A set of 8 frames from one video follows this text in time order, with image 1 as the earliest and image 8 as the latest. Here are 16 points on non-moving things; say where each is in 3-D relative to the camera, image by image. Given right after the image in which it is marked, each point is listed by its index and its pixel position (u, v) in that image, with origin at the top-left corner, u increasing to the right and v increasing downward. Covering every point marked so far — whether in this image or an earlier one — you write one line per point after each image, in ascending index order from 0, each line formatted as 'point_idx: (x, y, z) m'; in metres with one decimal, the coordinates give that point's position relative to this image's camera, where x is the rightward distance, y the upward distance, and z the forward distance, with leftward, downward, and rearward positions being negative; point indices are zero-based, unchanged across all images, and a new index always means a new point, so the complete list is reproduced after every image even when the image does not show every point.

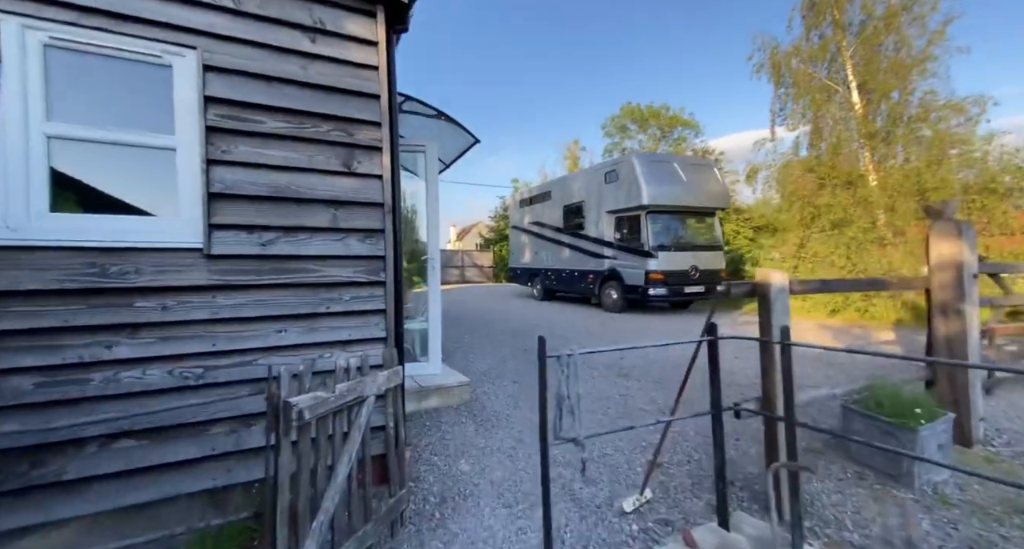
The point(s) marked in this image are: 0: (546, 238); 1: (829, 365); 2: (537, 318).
0: (+1.3, +1.4, +14.4) m
1: (+4.5, -1.2, +5.6) m
2: (+0.7, -1.2, +10.7) m
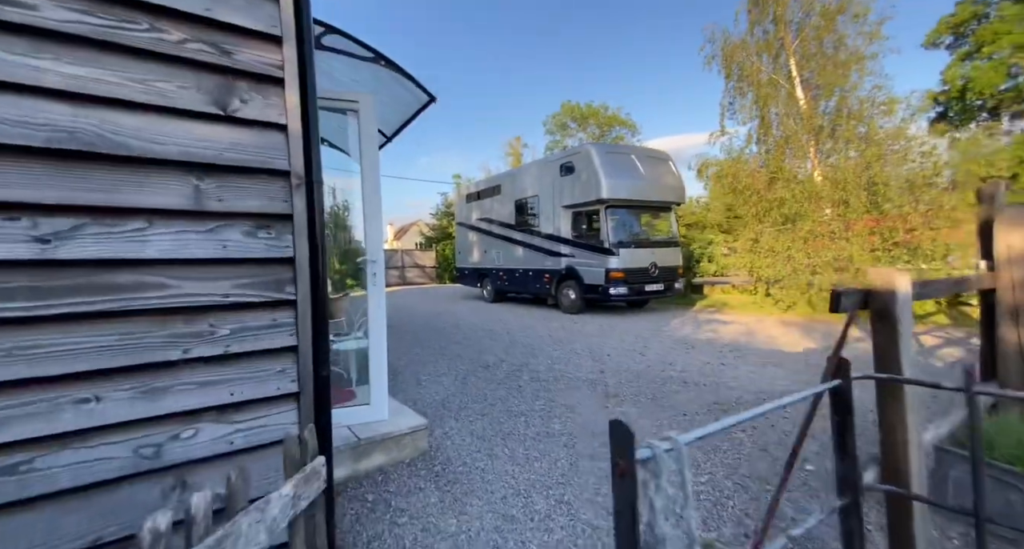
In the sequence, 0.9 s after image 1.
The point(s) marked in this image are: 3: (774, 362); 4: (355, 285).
0: (-0.6, +1.4, +13.5) m
1: (+4.1, -1.1, +5.2) m
2: (-0.5, -1.2, +9.7) m
3: (+3.4, -1.1, +5.1) m
4: (-1.4, 0.0, +3.3) m
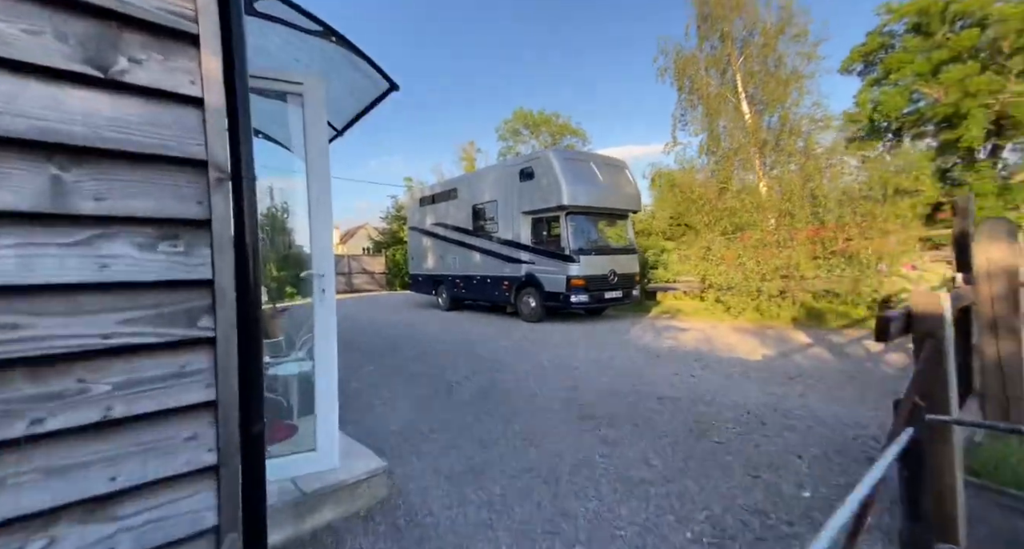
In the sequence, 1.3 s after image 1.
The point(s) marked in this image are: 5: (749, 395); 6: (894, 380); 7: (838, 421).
0: (-2.0, +1.1, +12.9) m
1: (+3.6, -1.2, +5.3) m
2: (-1.5, -1.4, +9.2) m
3: (+3.0, -1.3, +5.1) m
4: (-1.6, -0.2, +2.8) m
5: (+2.5, -1.3, +4.2) m
6: (+4.3, -1.2, +4.4) m
7: (+2.8, -1.3, +3.3) m
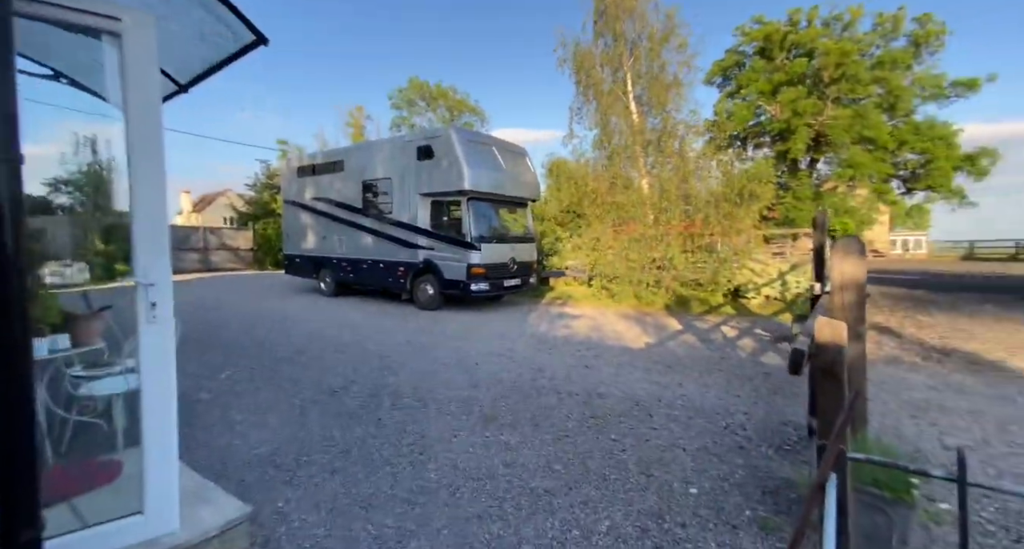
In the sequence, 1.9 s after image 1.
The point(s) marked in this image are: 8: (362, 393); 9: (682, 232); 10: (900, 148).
0: (-5.2, +1.7, +11.6) m
1: (+2.2, -1.2, +5.8) m
2: (-3.8, -1.1, +8.2) m
3: (+1.6, -1.2, +5.4) m
4: (-2.1, -0.2, +2.0) m
5: (+1.4, -1.3, +4.5) m
6: (+3.1, -1.2, +5.1) m
7: (+1.9, -1.3, +3.7) m
8: (-1.8, -1.4, +4.6) m
9: (+4.1, +1.0, +9.3) m
10: (+17.9, +5.9, +18.1) m
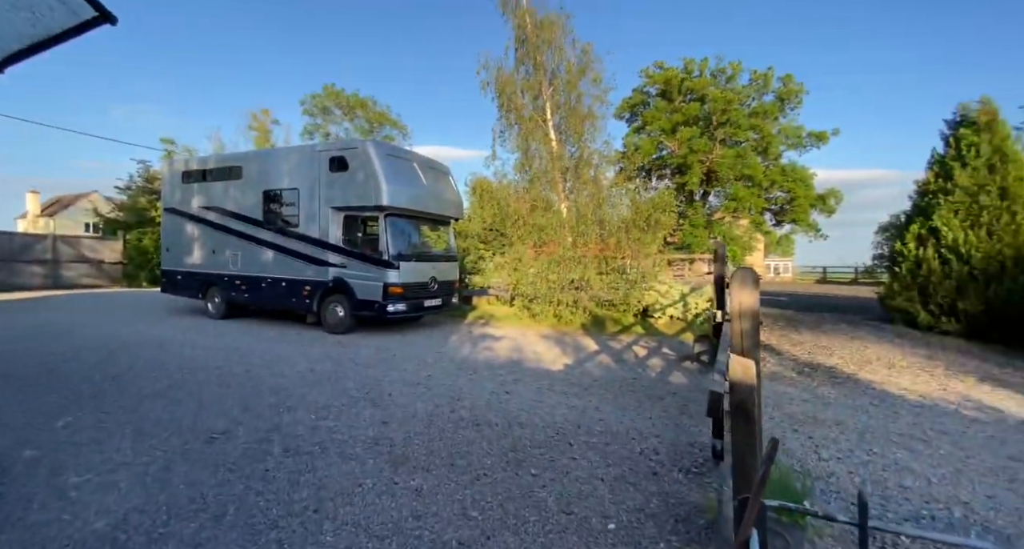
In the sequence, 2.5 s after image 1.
0: (-7.4, +1.1, +10.2) m
1: (+0.9, -1.5, +5.9) m
2: (-5.4, -1.5, +7.1) m
3: (+0.5, -1.5, +5.4) m
4: (-2.5, -0.3, +1.3) m
5: (+0.5, -1.6, +4.4) m
6: (+2.0, -1.5, +5.4) m
7: (+1.1, -1.5, +3.8) m
8: (-2.7, -1.7, +3.9) m
9: (+2.1, +0.5, +9.7) m
10: (+14.0, +4.8, +21.3) m
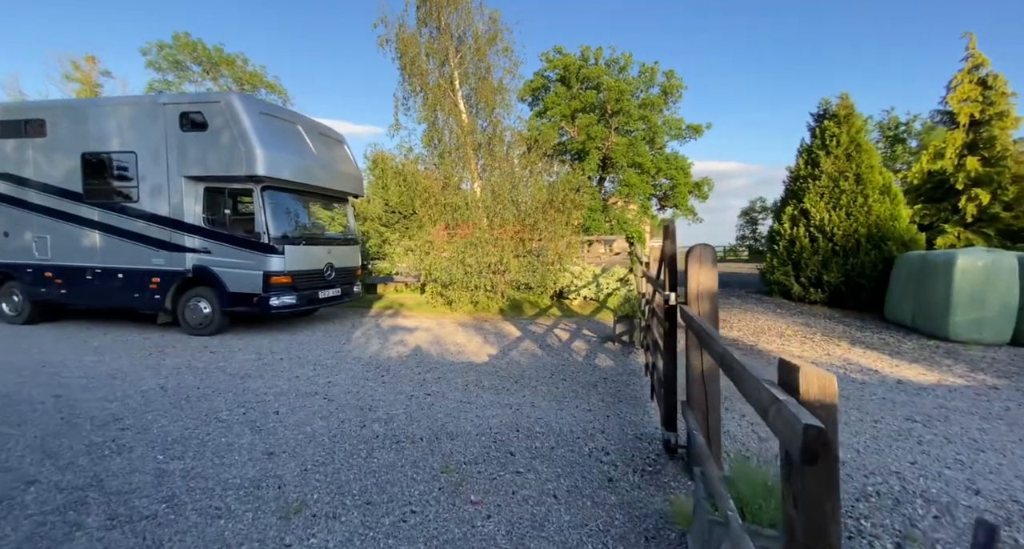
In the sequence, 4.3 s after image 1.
0: (-9.4, +1.3, +7.5) m
1: (-0.2, -1.3, +5.4) m
2: (-6.6, -1.4, +5.1) m
3: (-0.5, -1.3, +4.9) m
4: (-2.4, -0.4, +0.1) m
5: (-0.2, -1.4, +3.9) m
6: (+1.0, -1.3, +5.2) m
7: (+0.5, -1.4, +3.4) m
8: (-3.2, -1.6, +2.7) m
9: (0.0, +0.9, +9.4) m
10: (+8.7, +6.0, +23.2) m
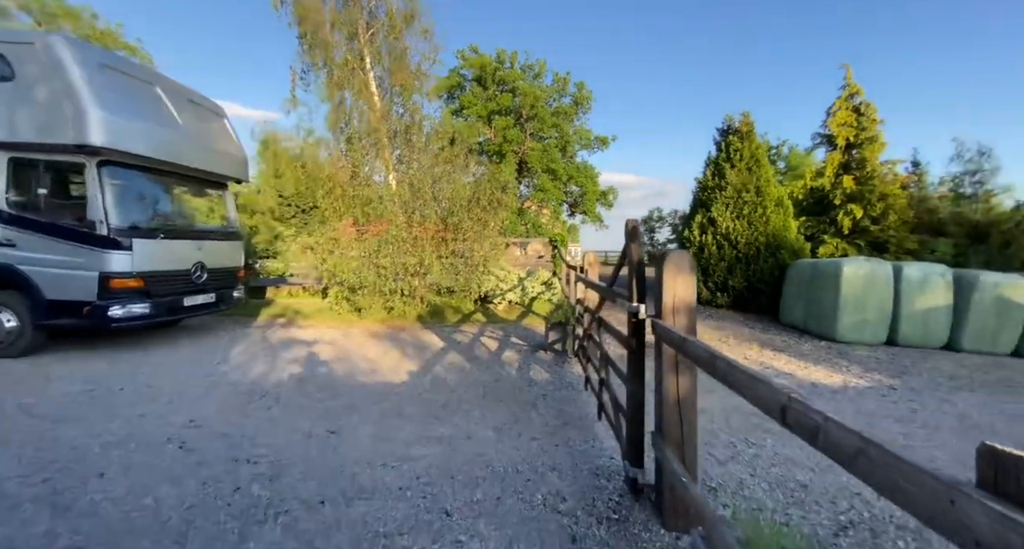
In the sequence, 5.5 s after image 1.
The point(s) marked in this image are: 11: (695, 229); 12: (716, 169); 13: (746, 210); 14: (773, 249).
0: (-10.5, +1.3, +4.7) m
1: (-1.1, -1.3, +4.7) m
2: (-7.3, -1.4, +2.9) m
3: (-1.3, -1.4, +4.0) m
4: (-2.1, -0.4, -1.0) m
5: (-0.8, -1.4, +3.1) m
6: (+0.1, -1.3, +4.6) m
7: (0.0, -1.4, +2.8) m
8: (-3.4, -1.6, +1.3) m
9: (-1.7, +0.8, +8.5) m
10: (+3.8, +5.9, +23.9) m
11: (+4.4, +1.1, +9.4) m
12: (+4.9, +2.5, +9.4) m
13: (+5.4, +1.5, +8.9) m
14: (+5.9, +0.6, +8.7) m
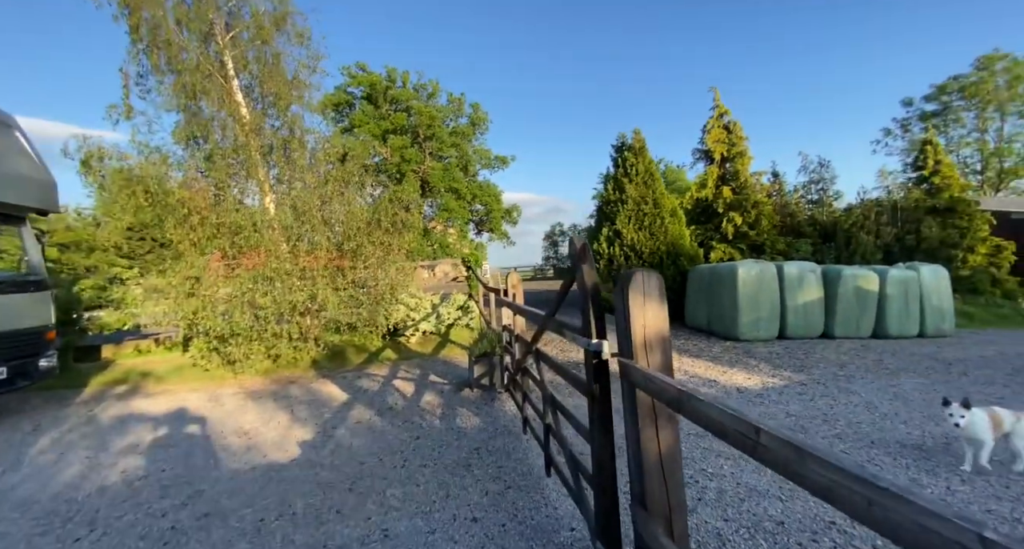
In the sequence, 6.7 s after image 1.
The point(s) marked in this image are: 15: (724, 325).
0: (-11.2, +0.2, +1.6) m
1: (-1.8, -1.7, +3.6) m
2: (-7.4, -2.1, +0.5) m
3: (-1.8, -1.8, +3.0) m
4: (-1.6, -0.6, -2.1) m
5: (-1.2, -1.7, +2.2) m
6: (-0.7, -1.7, +3.9) m
7: (-0.3, -1.7, +2.1) m
8: (-3.3, -2.0, -0.2) m
9: (-3.5, +0.2, +7.3) m
10: (-2.1, +4.7, +23.7) m
11: (+2.3, +0.8, +9.6) m
12: (+2.6, +2.3, +9.8) m
13: (+3.2, +1.3, +9.3) m
14: (+3.8, +0.4, +9.2) m
15: (+4.1, -1.0, +7.5) m
